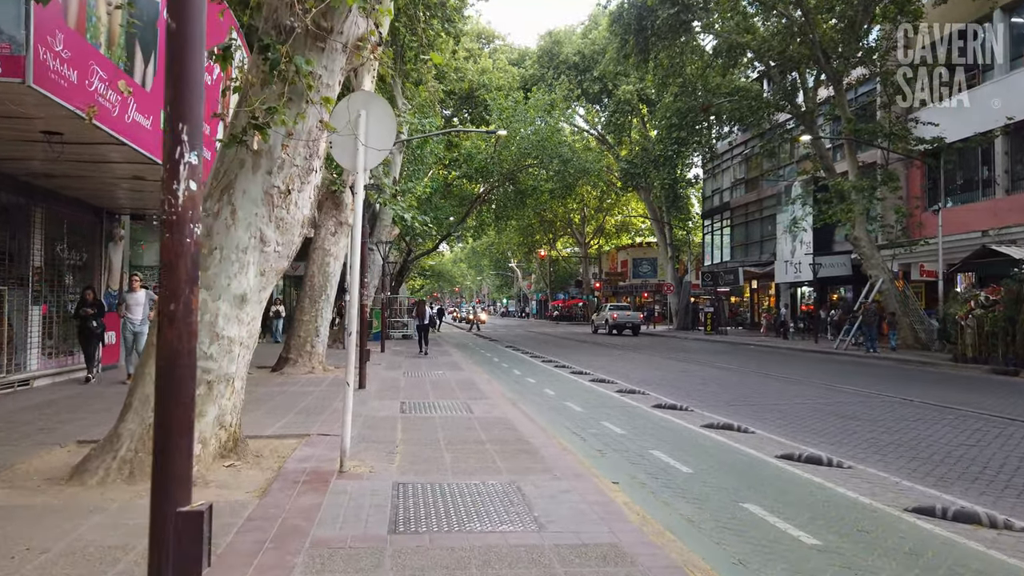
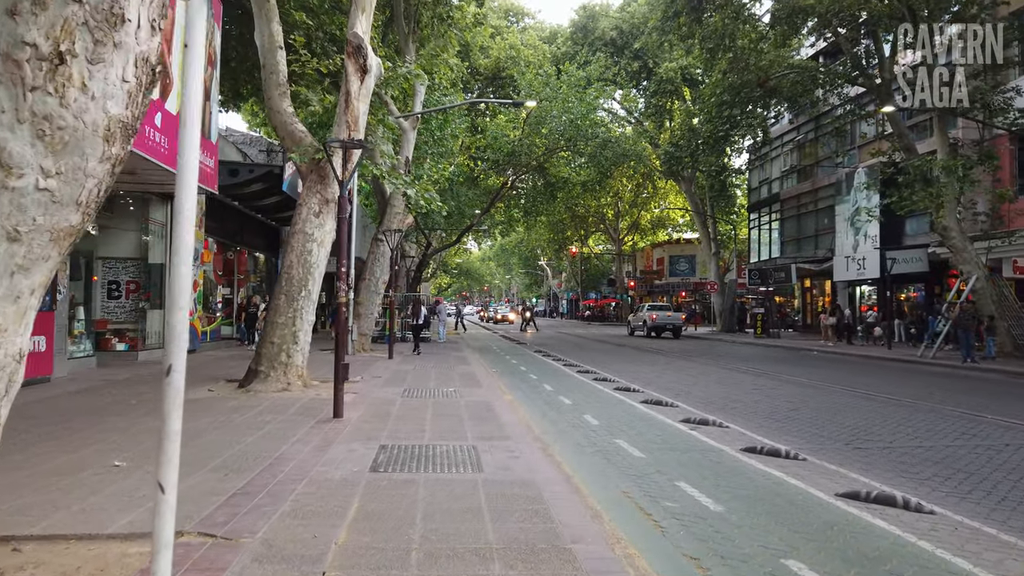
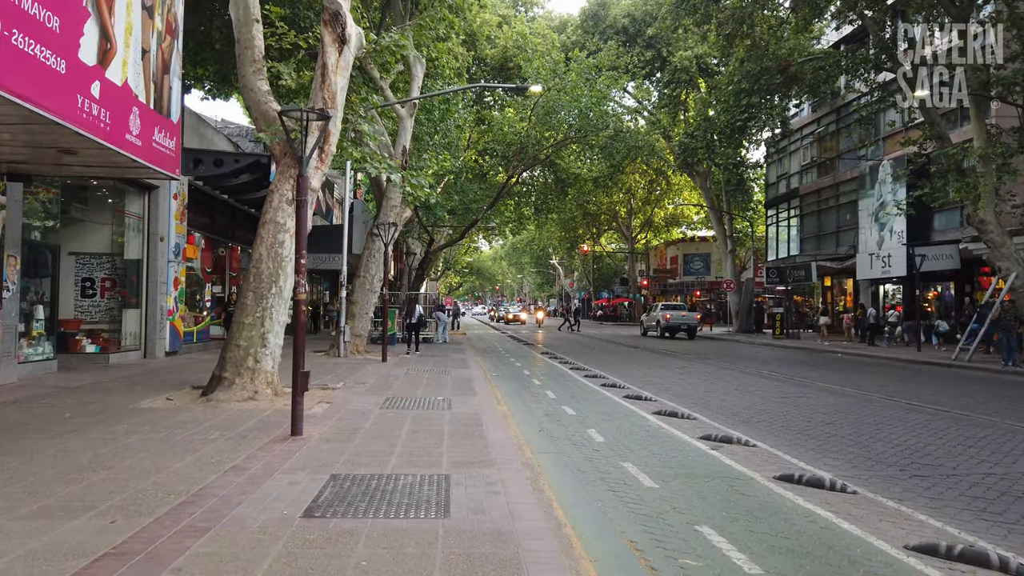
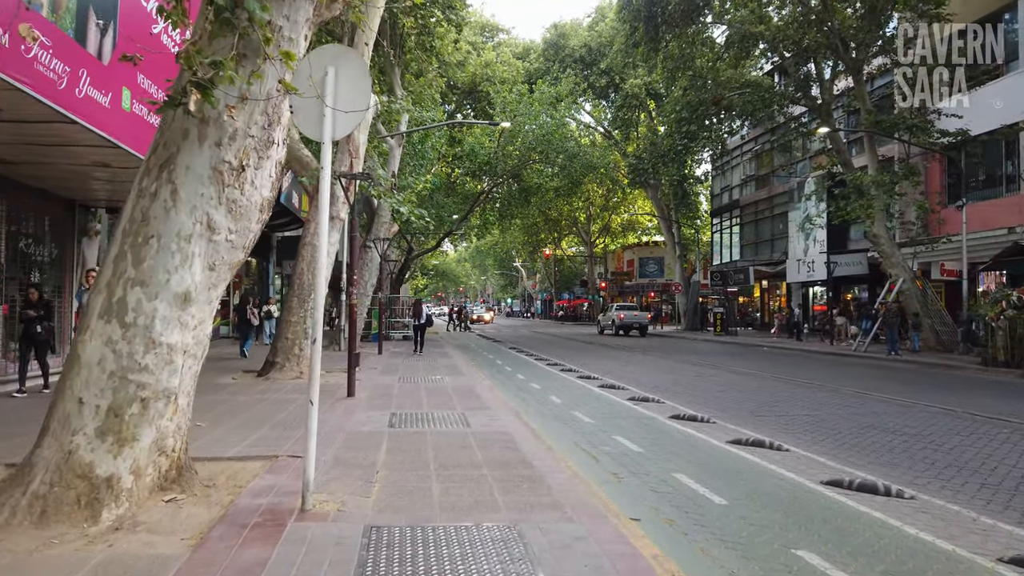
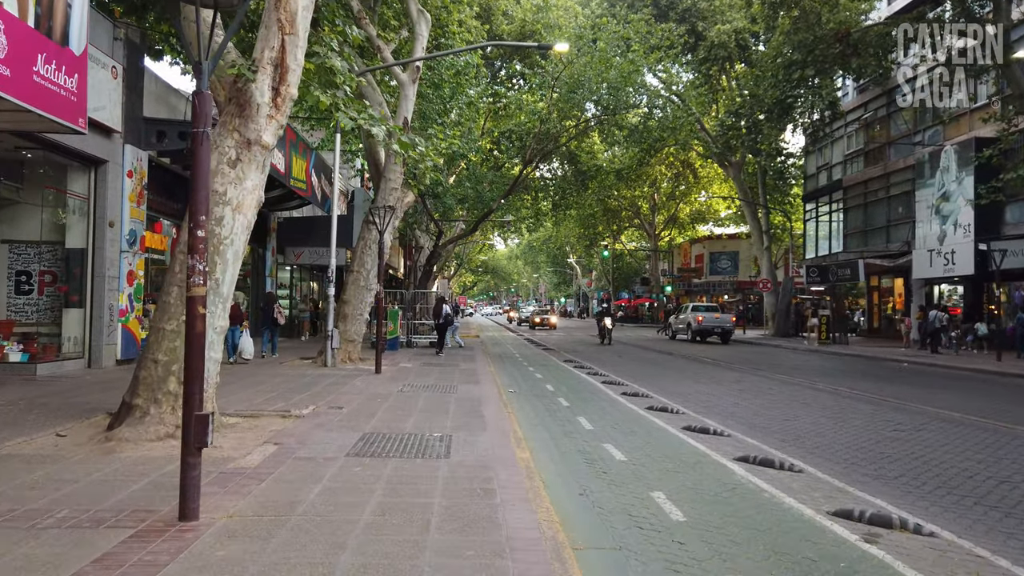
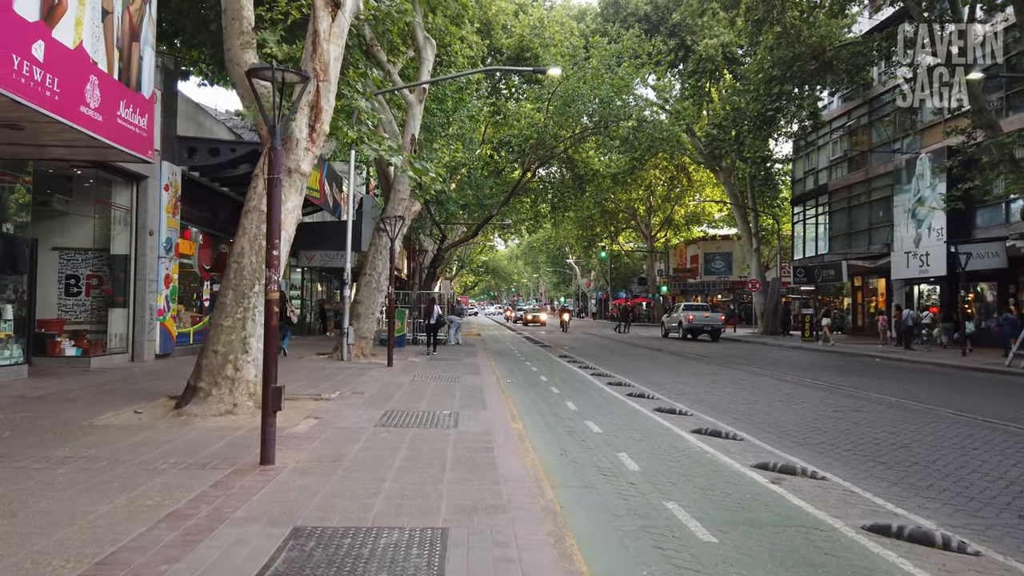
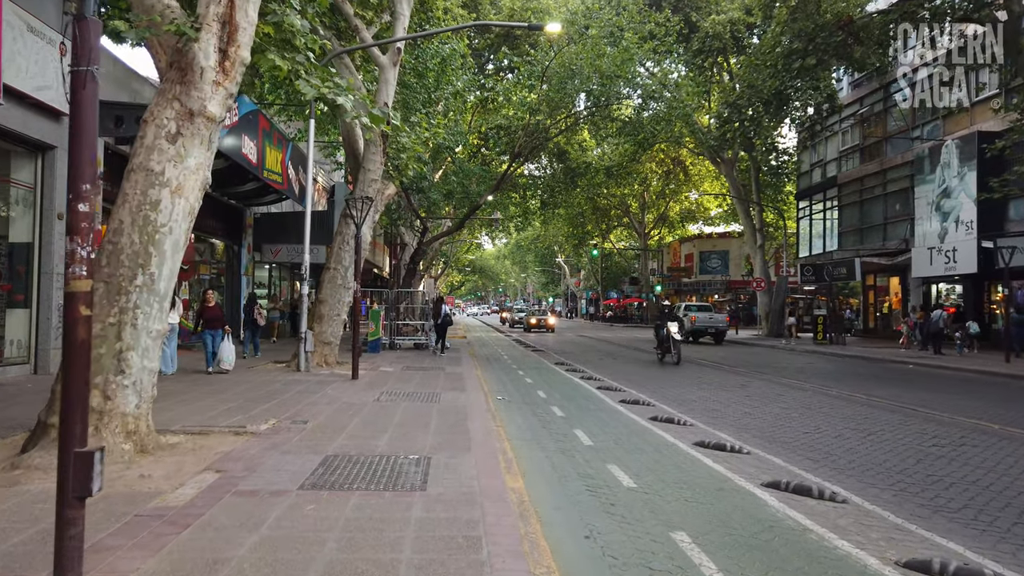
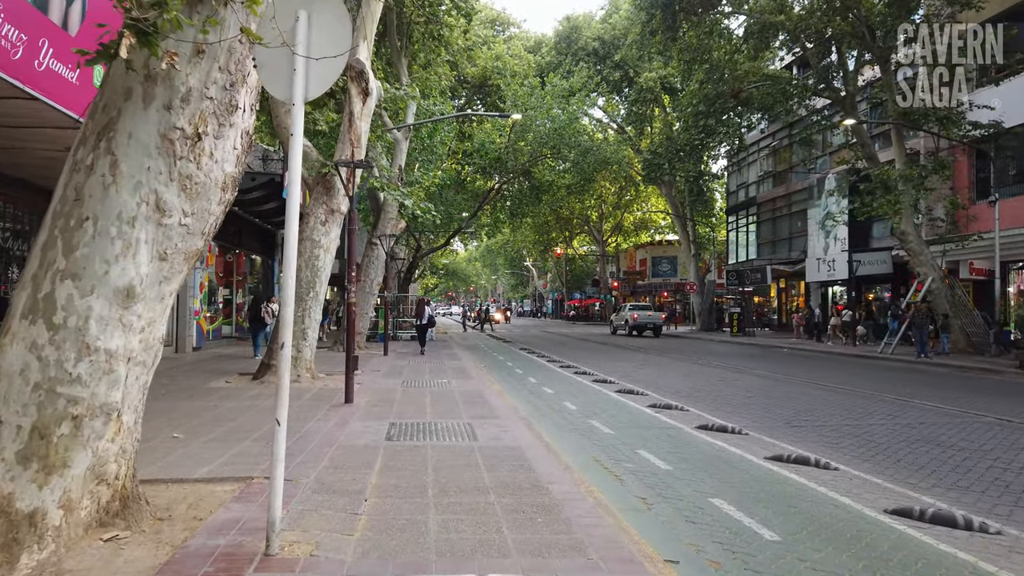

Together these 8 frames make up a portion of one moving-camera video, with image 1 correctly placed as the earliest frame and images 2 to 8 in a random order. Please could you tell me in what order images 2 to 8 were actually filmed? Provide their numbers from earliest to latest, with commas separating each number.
4, 8, 2, 3, 6, 5, 7
